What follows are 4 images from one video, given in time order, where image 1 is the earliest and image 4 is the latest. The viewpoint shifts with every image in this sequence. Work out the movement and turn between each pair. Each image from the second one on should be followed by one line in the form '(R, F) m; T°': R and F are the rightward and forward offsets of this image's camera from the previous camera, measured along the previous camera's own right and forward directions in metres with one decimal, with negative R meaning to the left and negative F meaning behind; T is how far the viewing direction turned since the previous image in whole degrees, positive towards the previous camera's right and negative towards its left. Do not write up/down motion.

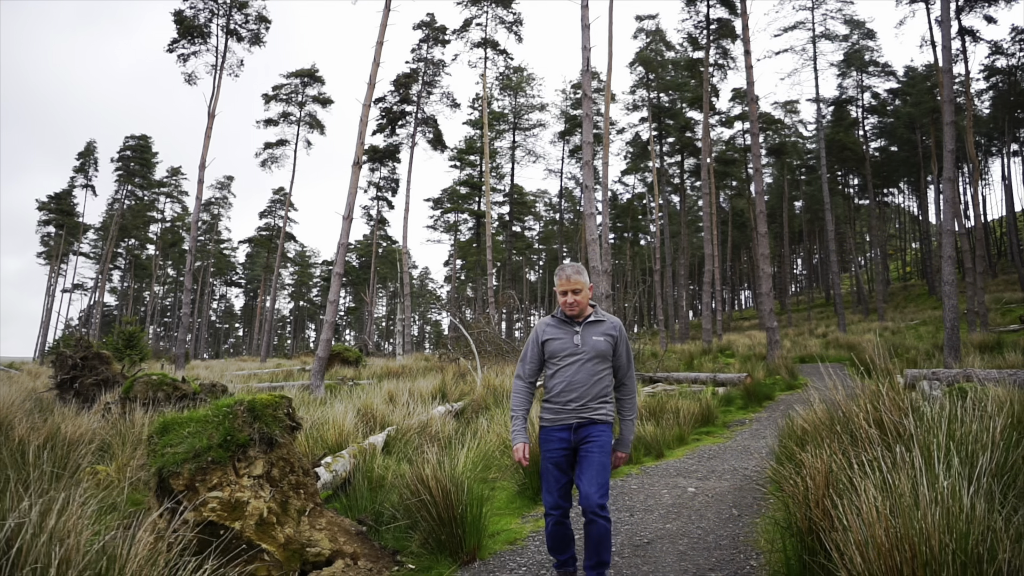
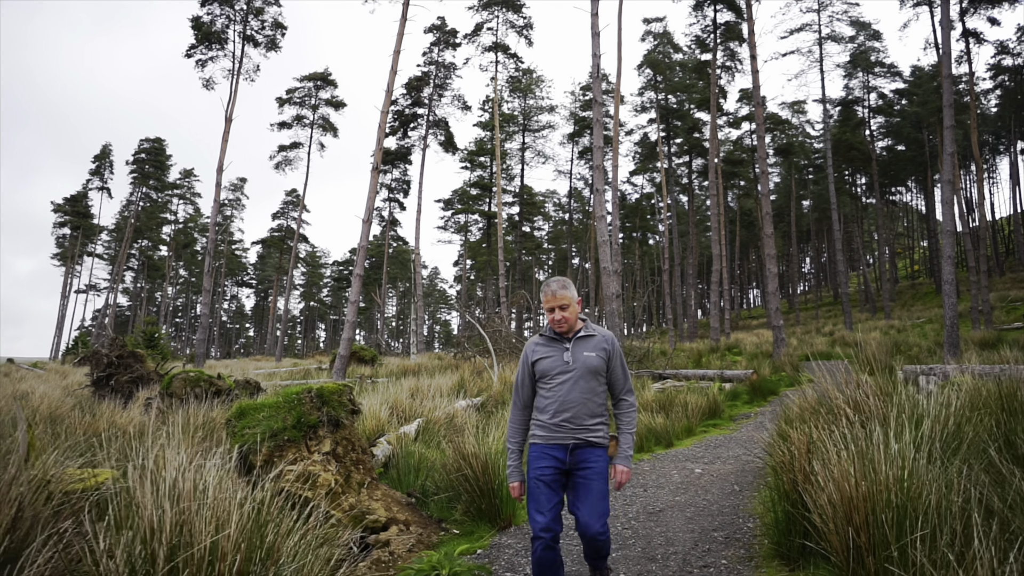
(-0.1, -0.5) m; -1°
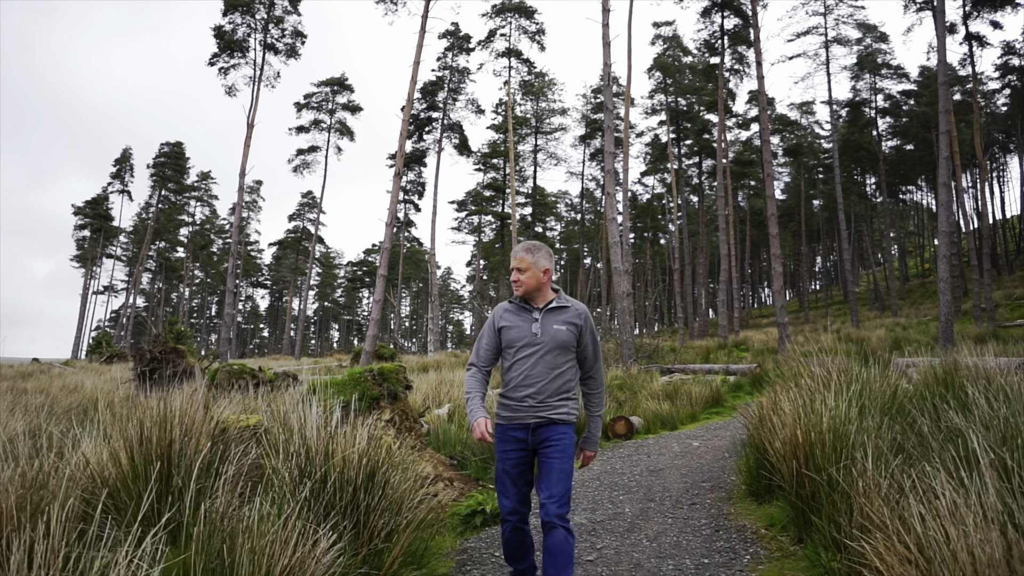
(-0.1, -0.7) m; -1°
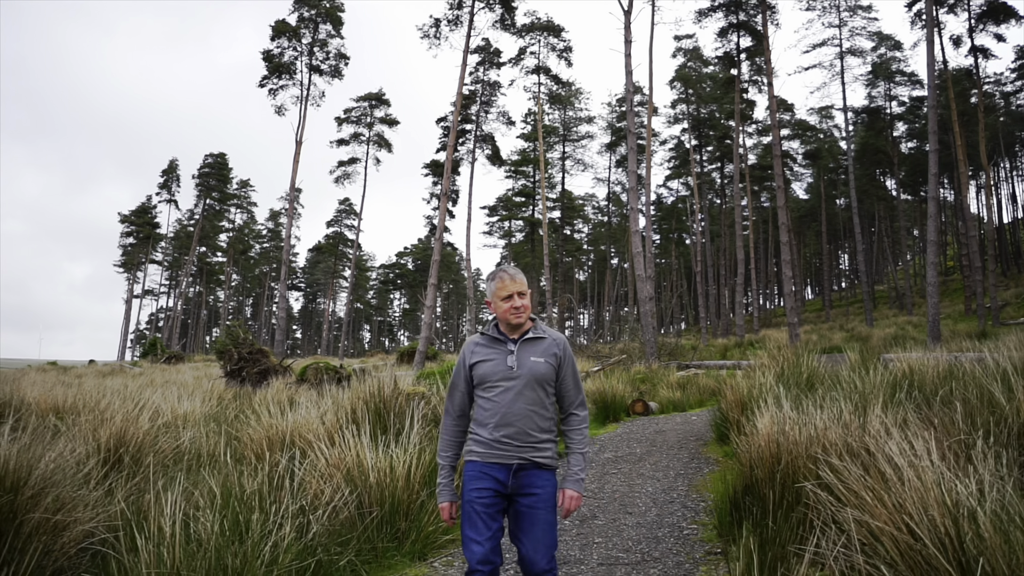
(-0.2, -1.9) m; -3°
